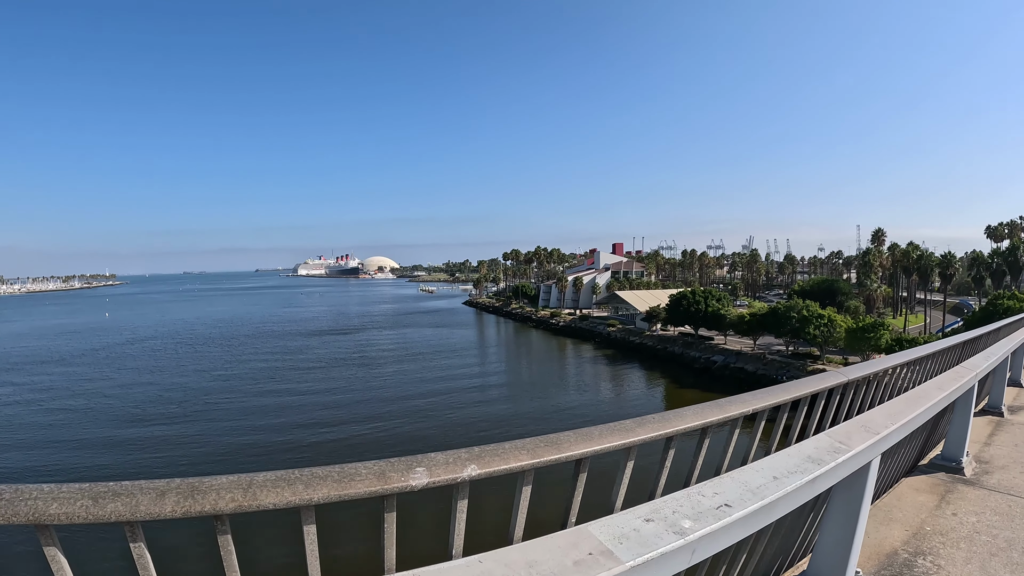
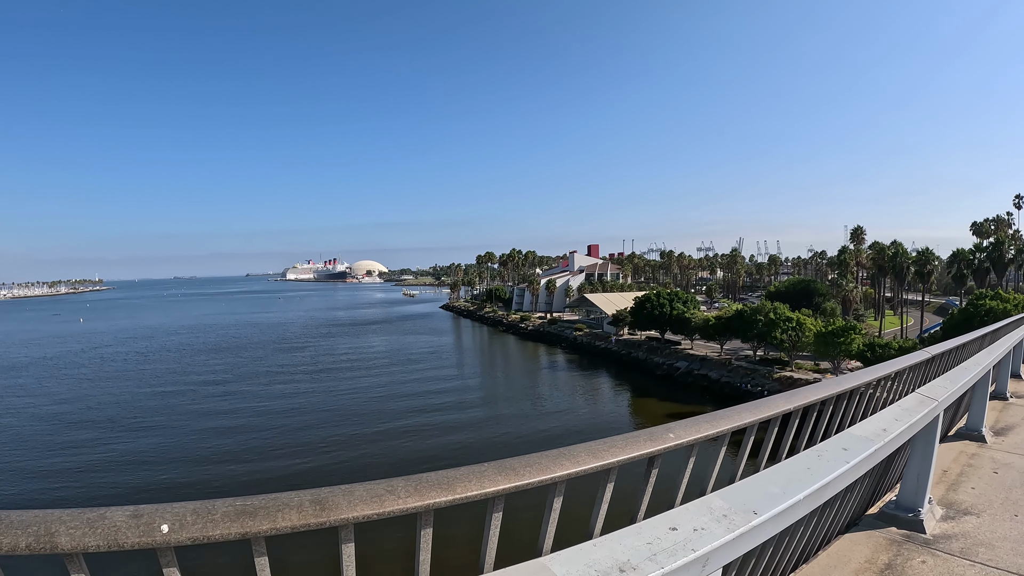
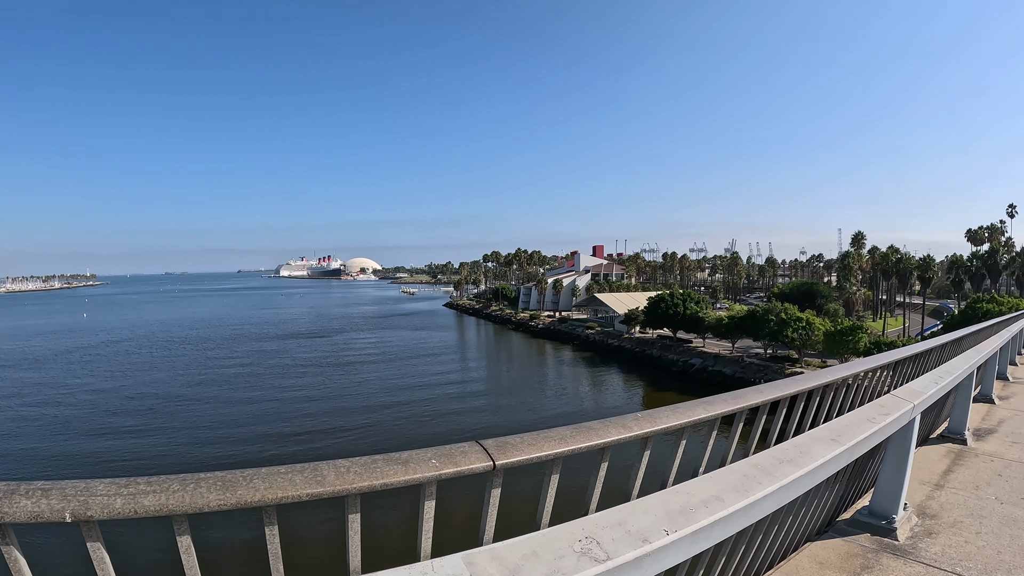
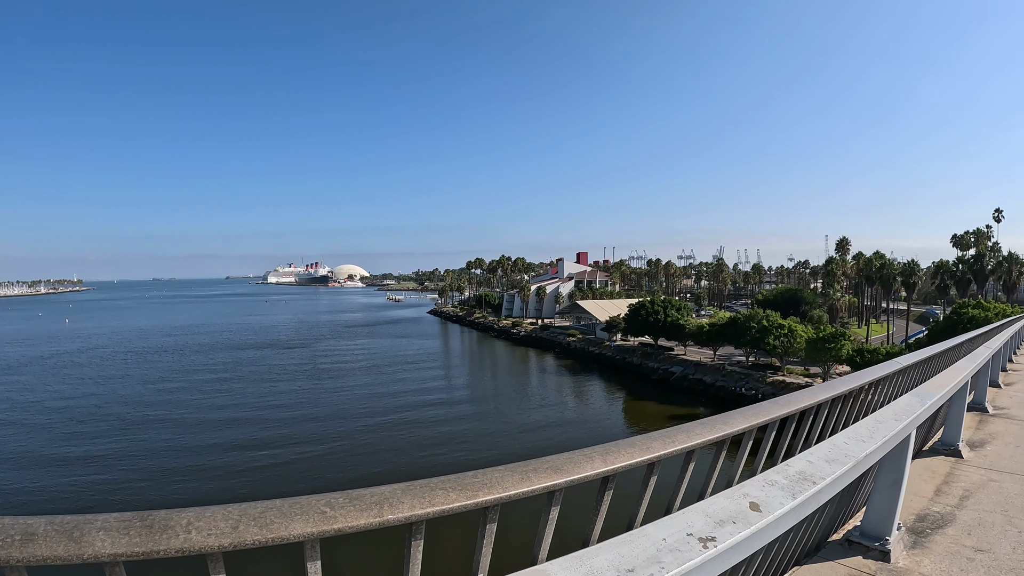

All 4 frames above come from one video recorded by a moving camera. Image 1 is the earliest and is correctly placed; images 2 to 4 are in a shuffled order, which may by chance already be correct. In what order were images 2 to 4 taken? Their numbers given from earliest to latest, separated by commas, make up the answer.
3, 4, 2
